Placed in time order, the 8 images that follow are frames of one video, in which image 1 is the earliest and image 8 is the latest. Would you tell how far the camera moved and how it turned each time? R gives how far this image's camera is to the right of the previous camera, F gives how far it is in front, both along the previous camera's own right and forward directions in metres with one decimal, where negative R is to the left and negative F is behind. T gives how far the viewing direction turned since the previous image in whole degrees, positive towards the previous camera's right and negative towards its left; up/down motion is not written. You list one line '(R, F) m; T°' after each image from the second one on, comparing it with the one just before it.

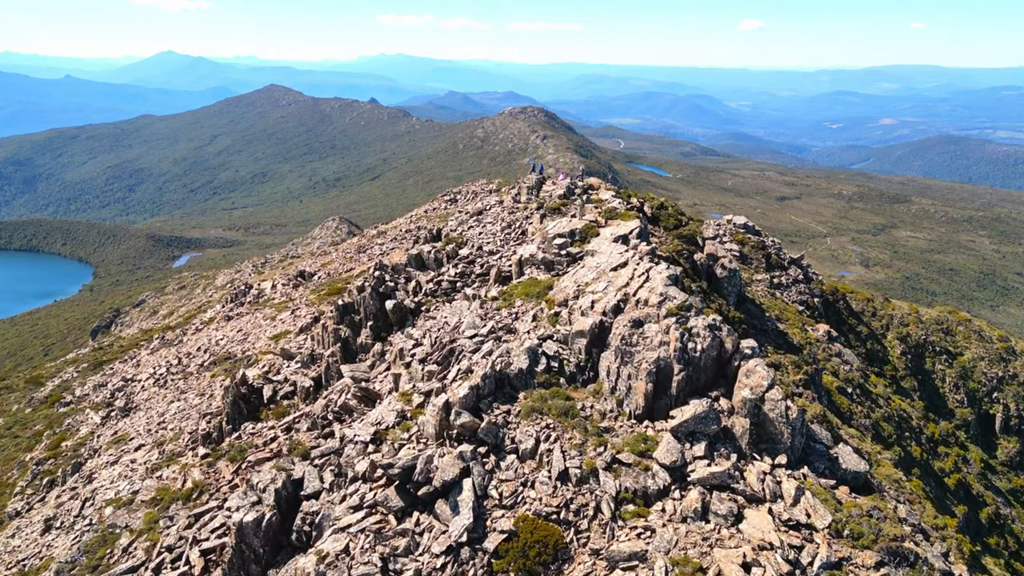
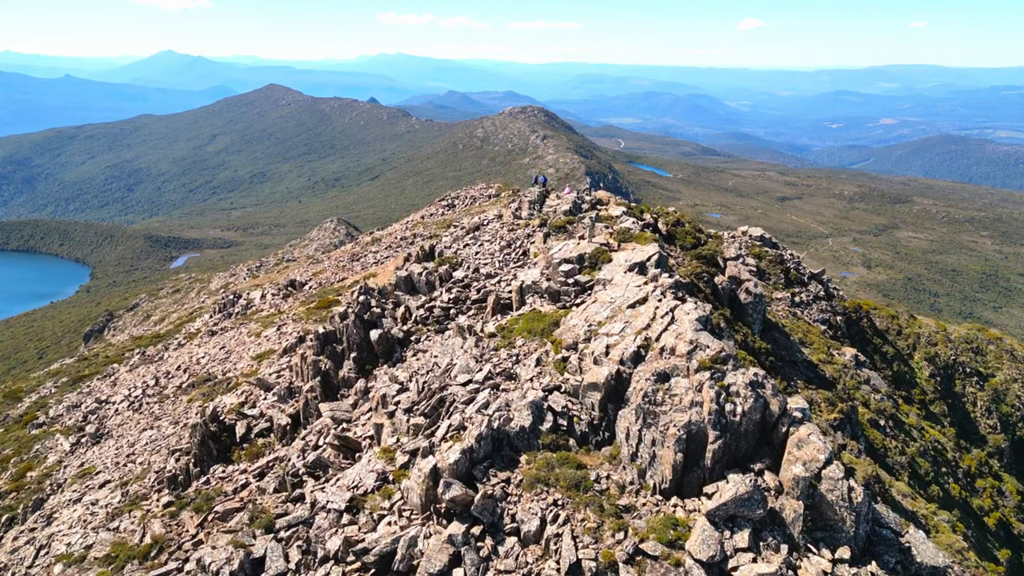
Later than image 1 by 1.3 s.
(0.0, +3.6) m; 0°
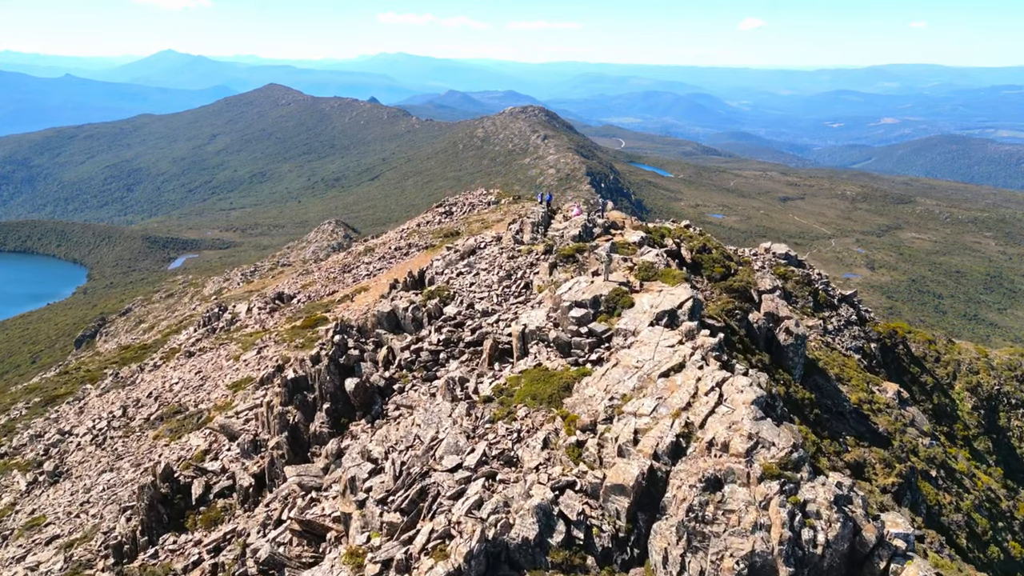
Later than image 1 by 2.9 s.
(0.0, +4.5) m; 0°
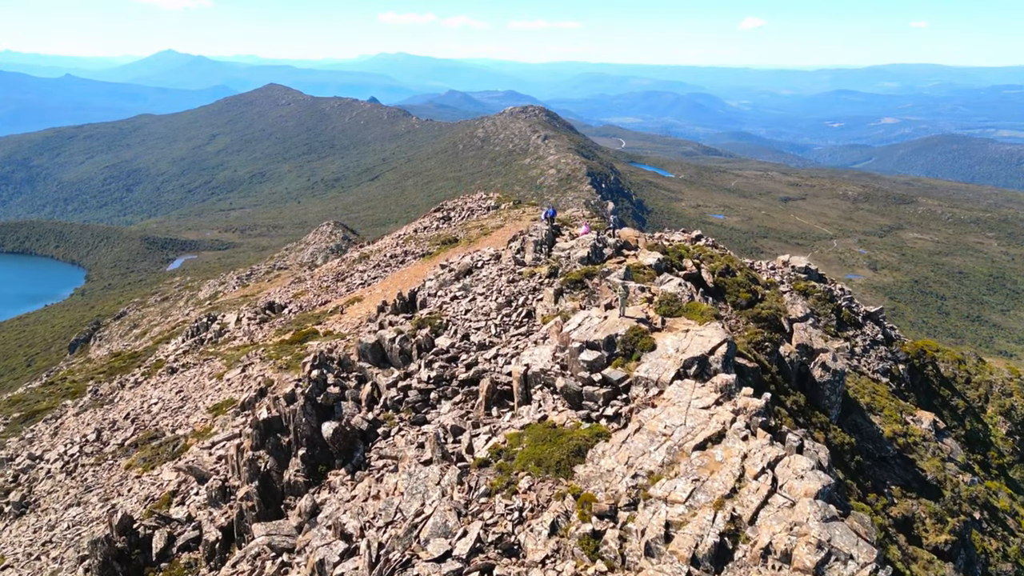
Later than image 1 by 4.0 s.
(0.0, +3.1) m; 0°
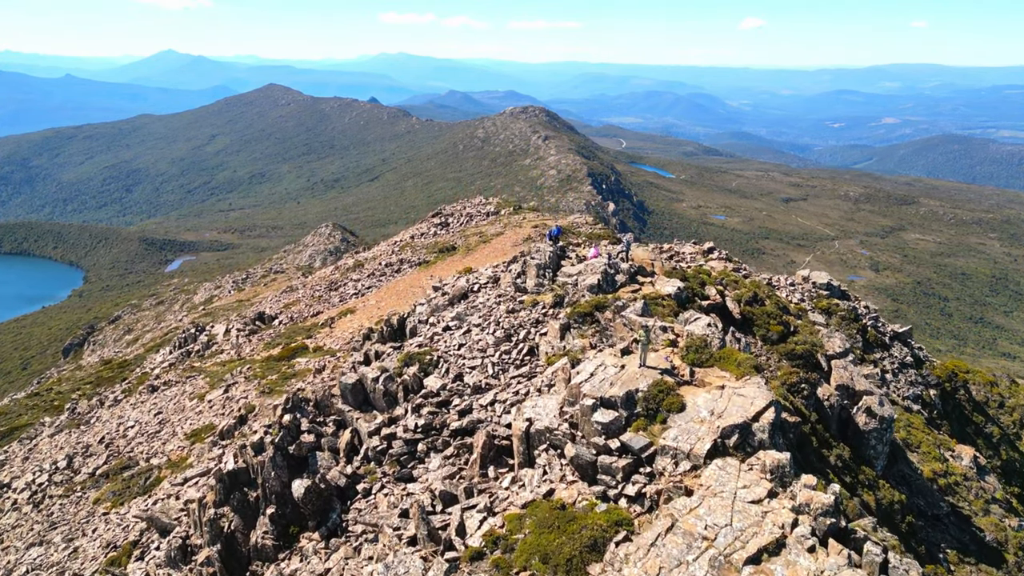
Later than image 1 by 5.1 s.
(0.0, +3.0) m; 0°
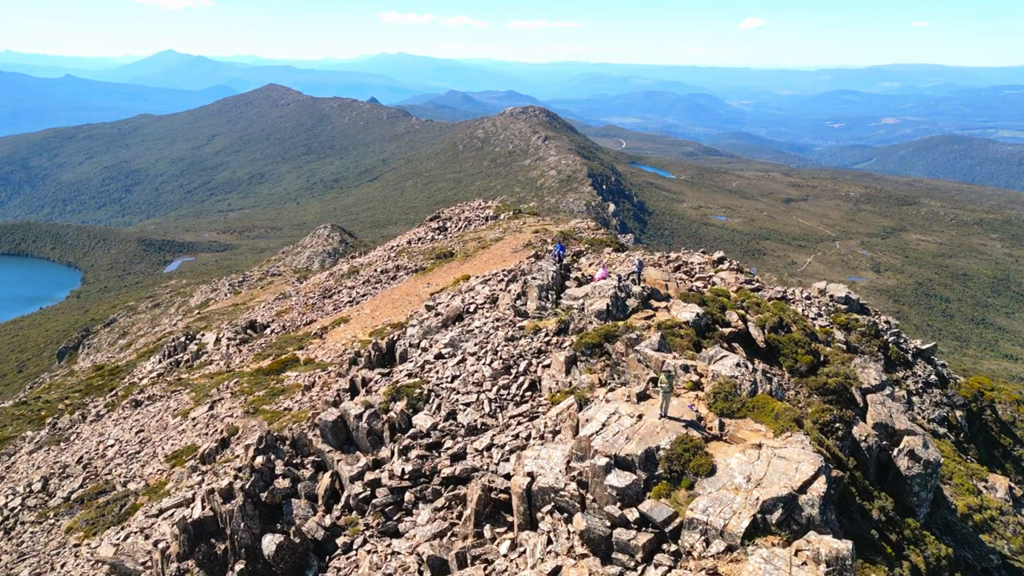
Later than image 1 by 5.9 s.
(0.0, +2.3) m; 0°
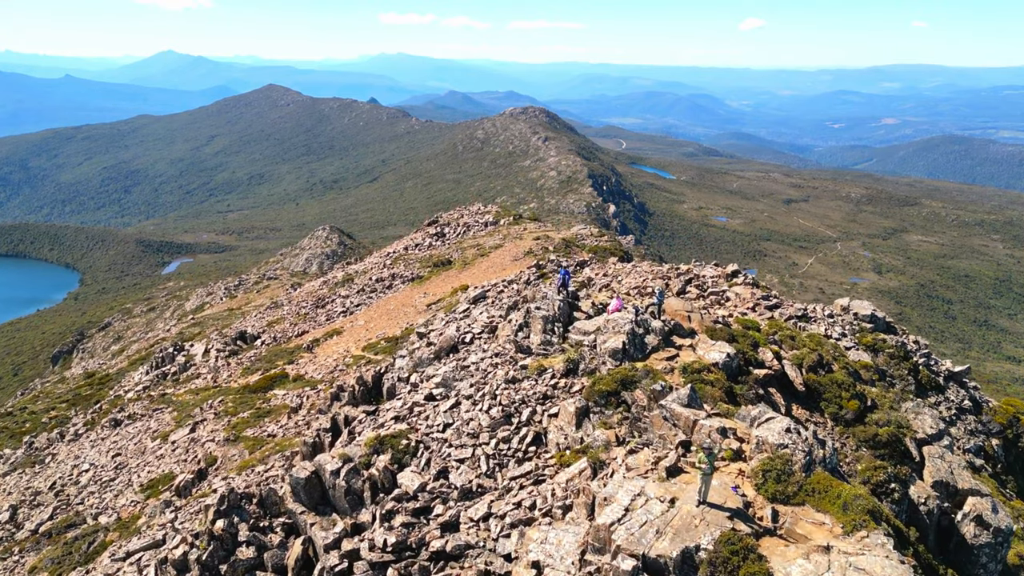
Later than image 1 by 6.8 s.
(0.0, +2.6) m; 0°
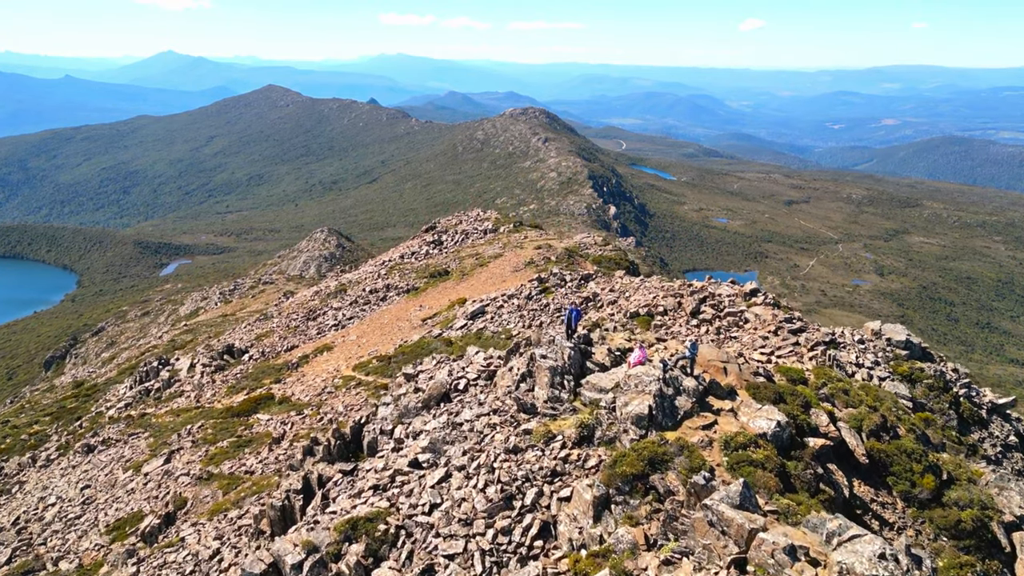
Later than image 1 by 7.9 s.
(0.0, +3.1) m; 0°
